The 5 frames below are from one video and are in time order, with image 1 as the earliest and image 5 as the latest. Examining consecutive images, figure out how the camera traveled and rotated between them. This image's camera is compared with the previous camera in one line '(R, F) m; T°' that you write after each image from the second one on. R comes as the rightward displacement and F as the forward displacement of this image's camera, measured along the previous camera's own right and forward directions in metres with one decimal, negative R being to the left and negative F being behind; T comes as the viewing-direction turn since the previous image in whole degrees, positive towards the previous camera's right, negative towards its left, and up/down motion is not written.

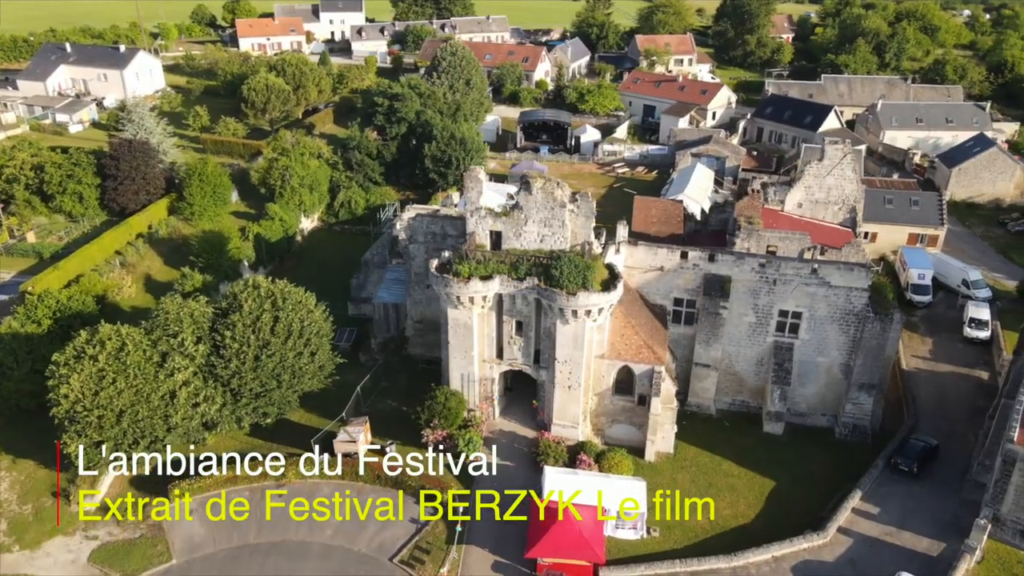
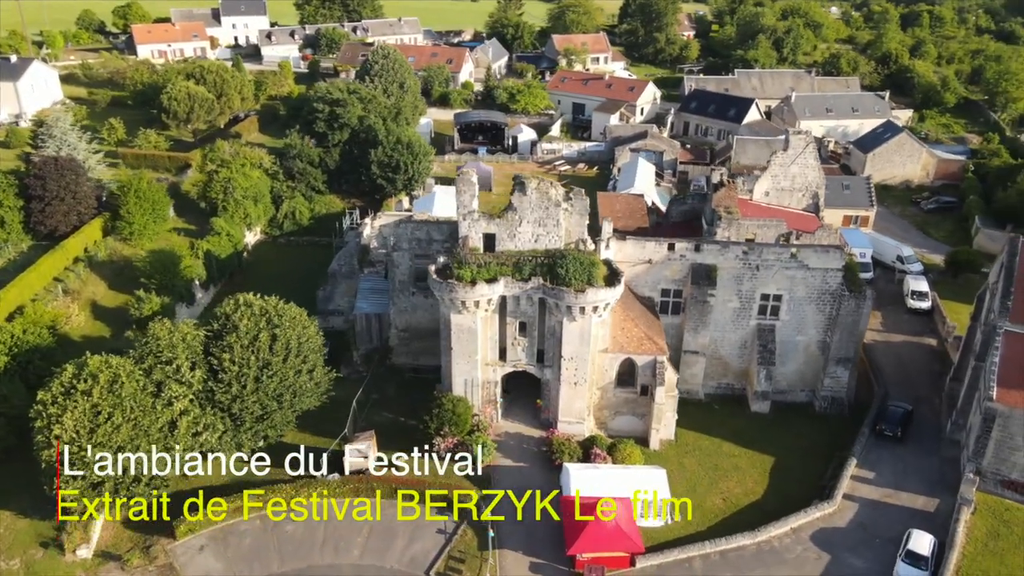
(-4.7, +0.3) m; +8°
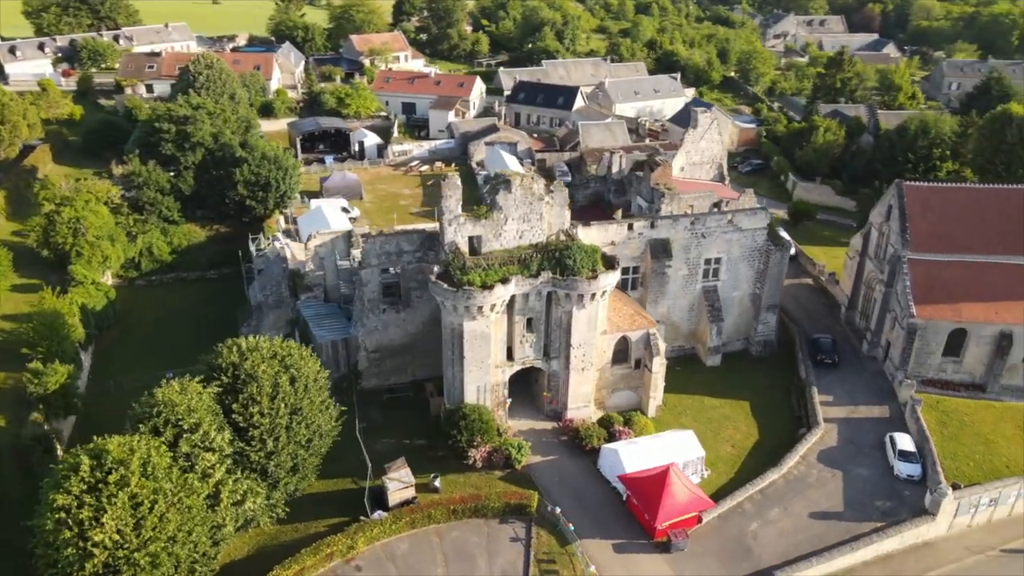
(-11.2, +1.9) m; +19°
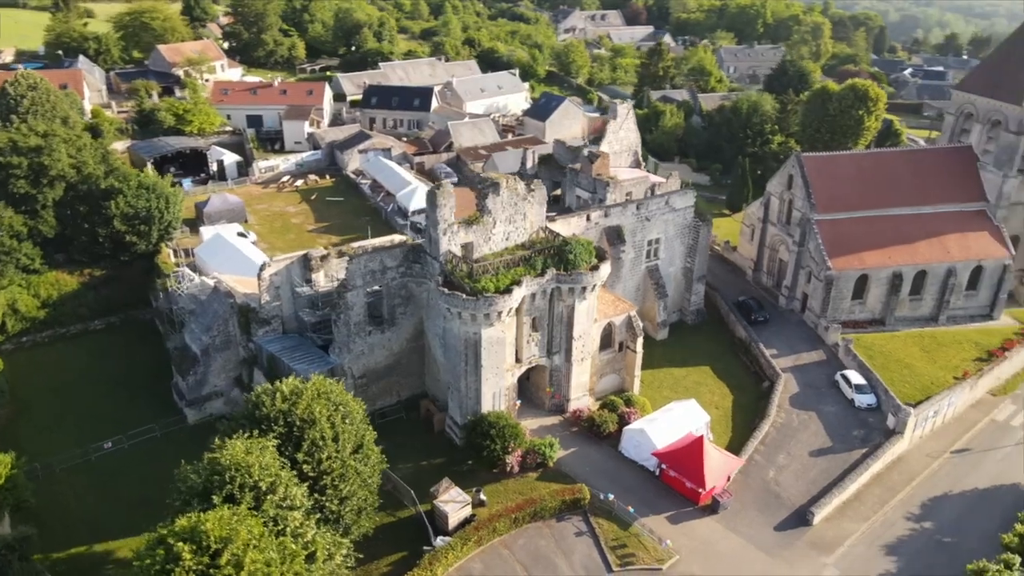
(-9.8, +1.4) m; +16°
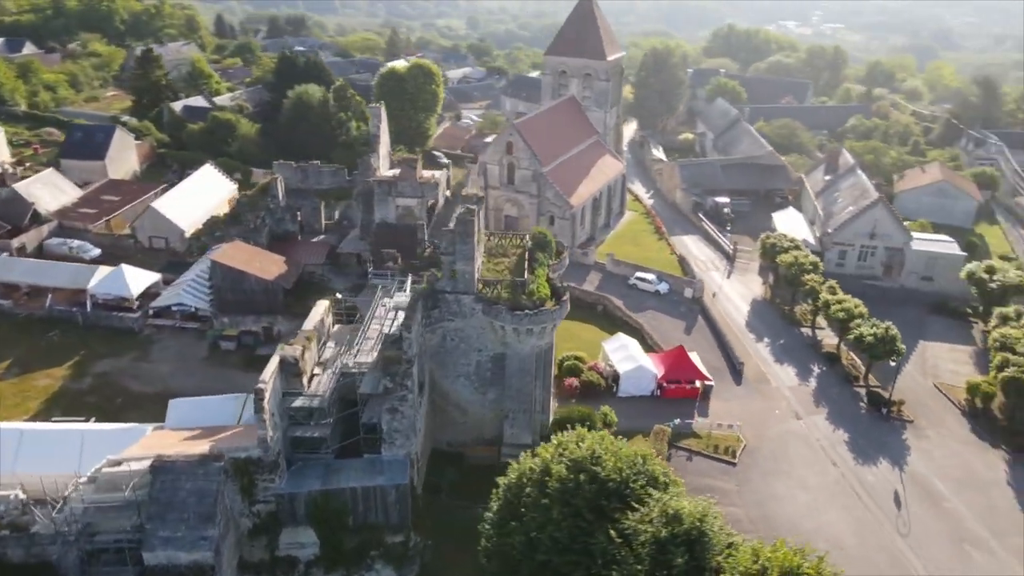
(-25.3, +11.6) m; +47°
